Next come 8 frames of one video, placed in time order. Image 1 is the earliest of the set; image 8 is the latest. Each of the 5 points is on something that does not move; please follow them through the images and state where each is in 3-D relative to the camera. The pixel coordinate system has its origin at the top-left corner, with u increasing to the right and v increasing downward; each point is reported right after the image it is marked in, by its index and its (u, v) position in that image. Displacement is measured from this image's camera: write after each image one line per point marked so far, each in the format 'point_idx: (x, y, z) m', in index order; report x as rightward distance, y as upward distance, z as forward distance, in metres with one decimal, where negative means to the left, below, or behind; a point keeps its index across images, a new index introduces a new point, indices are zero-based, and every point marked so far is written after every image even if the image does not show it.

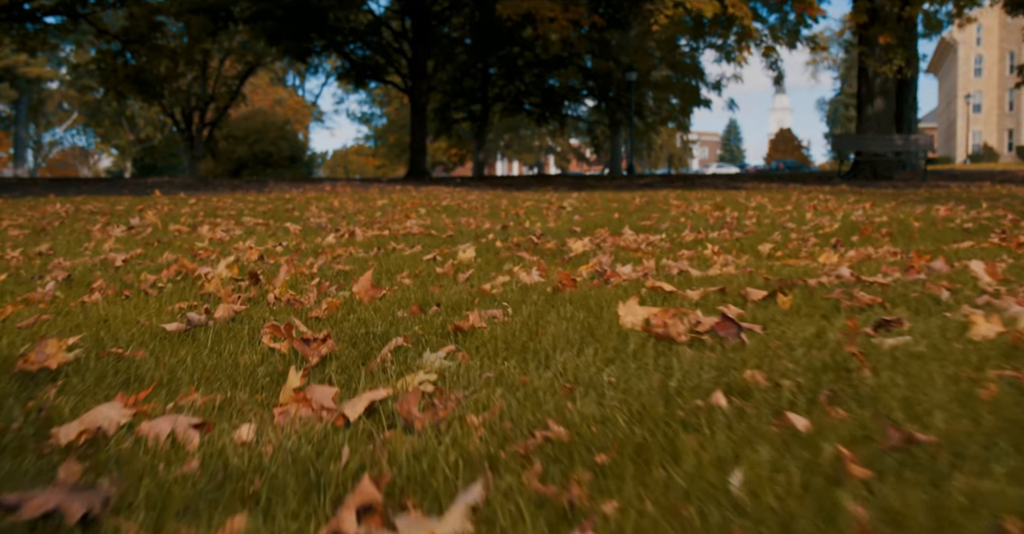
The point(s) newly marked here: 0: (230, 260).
0: (-1.6, 0.0, +4.9) m
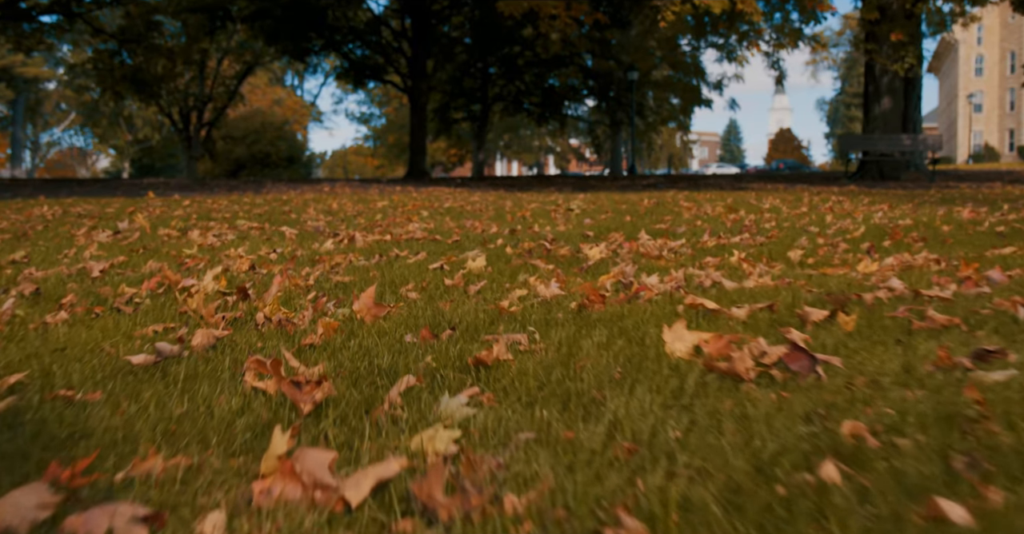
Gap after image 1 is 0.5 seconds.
0: (-1.5, 0.0, +4.4) m
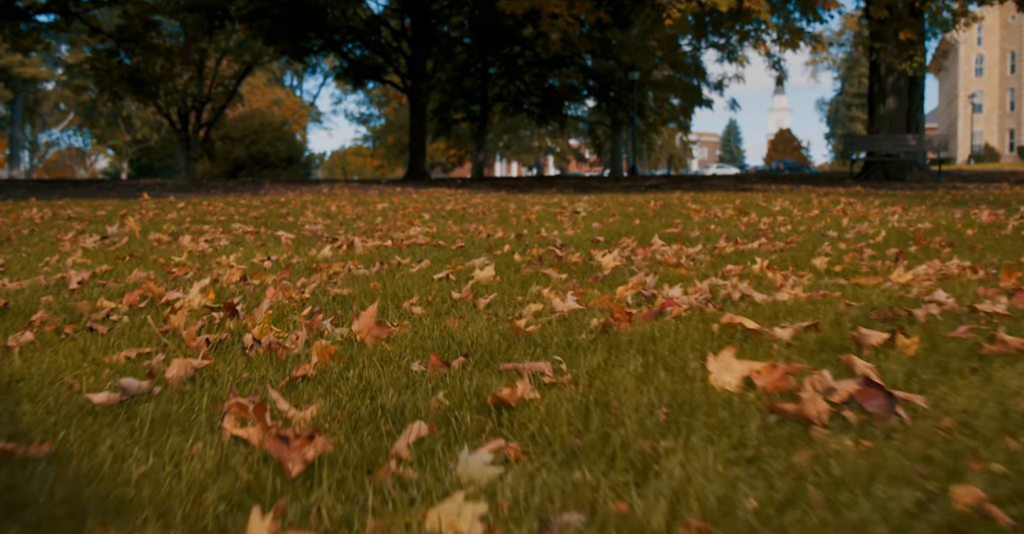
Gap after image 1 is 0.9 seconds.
0: (-1.5, -0.1, +4.1) m
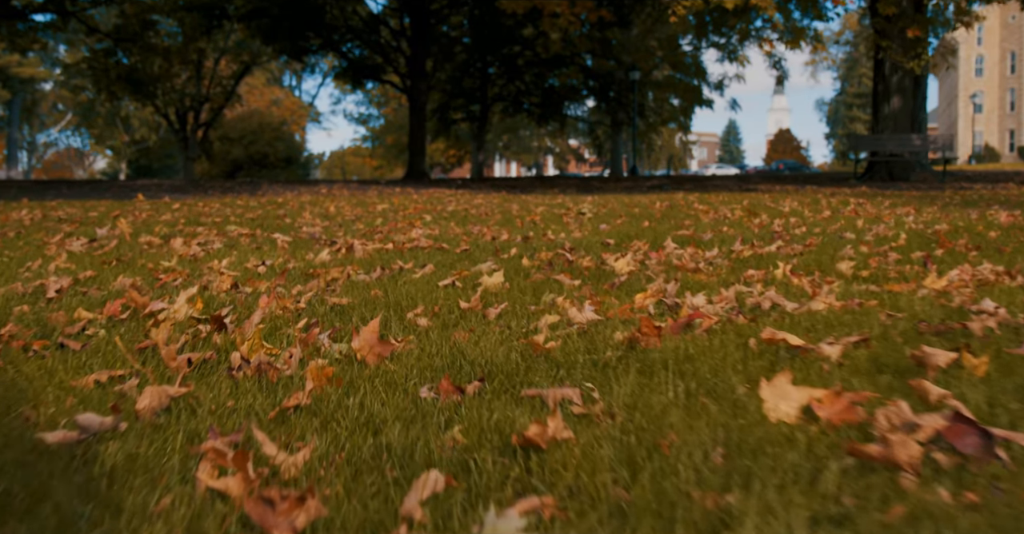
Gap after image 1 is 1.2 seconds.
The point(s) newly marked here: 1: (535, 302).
0: (-1.4, -0.1, +3.8) m
1: (+0.1, -0.2, +3.9) m
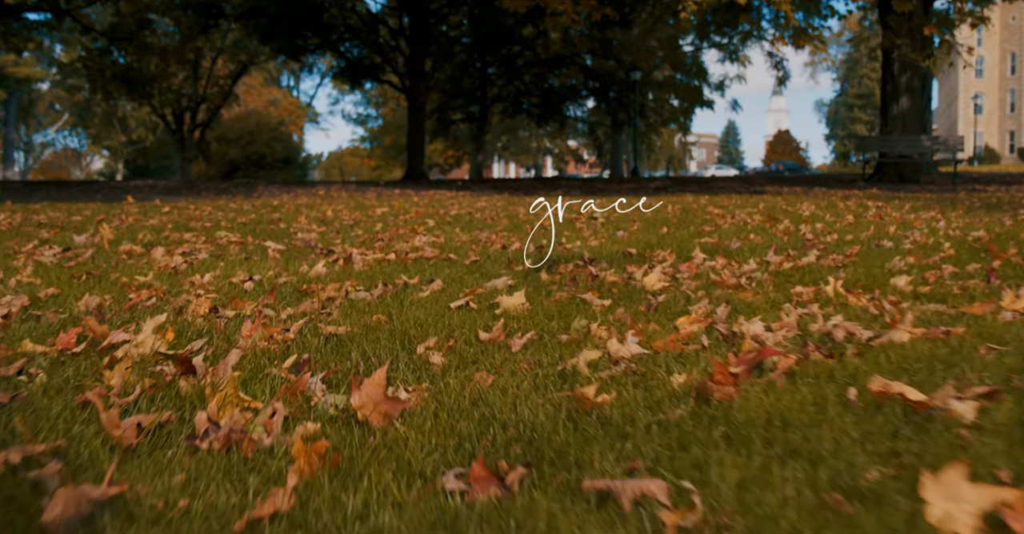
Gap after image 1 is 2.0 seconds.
0: (-1.3, -0.2, +3.2) m
1: (+0.2, -0.2, +3.3) m
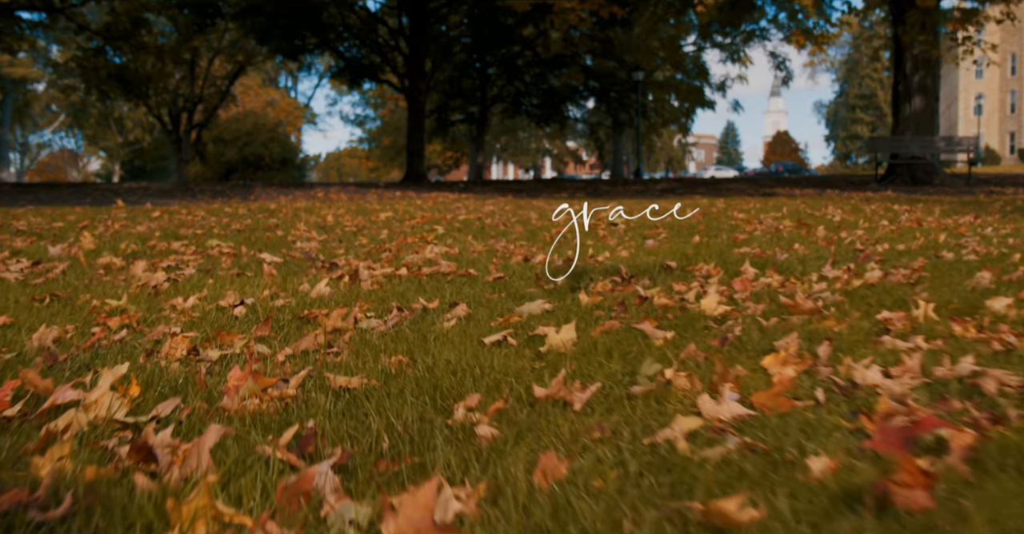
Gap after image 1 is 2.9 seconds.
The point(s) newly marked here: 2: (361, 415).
0: (-1.2, -0.3, +2.6) m
1: (+0.4, -0.3, +2.7) m
2: (-0.4, -0.4, +2.1) m
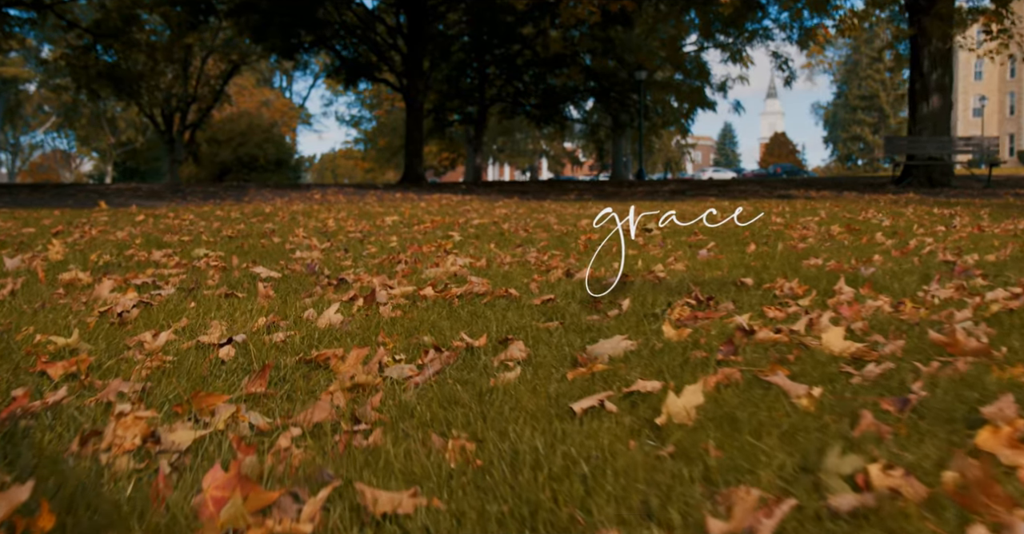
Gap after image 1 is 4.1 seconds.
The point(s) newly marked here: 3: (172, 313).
0: (-0.9, -0.4, +1.7) m
1: (+0.6, -0.4, +1.8) m
2: (-0.1, -0.5, +1.2) m
3: (-1.5, -0.2, +3.6) m
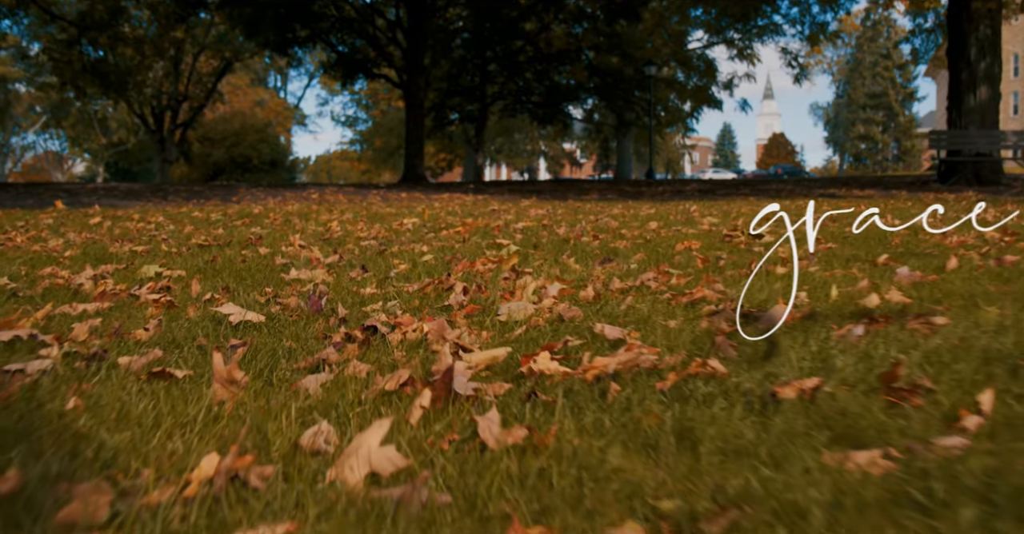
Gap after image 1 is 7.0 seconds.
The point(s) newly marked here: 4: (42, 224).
0: (-0.4, -0.5, -0.4) m
1: (+1.2, -0.5, -0.3) m
2: (+0.4, -0.6, -0.8) m
3: (-0.9, -0.3, +1.6) m
4: (-4.3, +0.4, +7.6) m
